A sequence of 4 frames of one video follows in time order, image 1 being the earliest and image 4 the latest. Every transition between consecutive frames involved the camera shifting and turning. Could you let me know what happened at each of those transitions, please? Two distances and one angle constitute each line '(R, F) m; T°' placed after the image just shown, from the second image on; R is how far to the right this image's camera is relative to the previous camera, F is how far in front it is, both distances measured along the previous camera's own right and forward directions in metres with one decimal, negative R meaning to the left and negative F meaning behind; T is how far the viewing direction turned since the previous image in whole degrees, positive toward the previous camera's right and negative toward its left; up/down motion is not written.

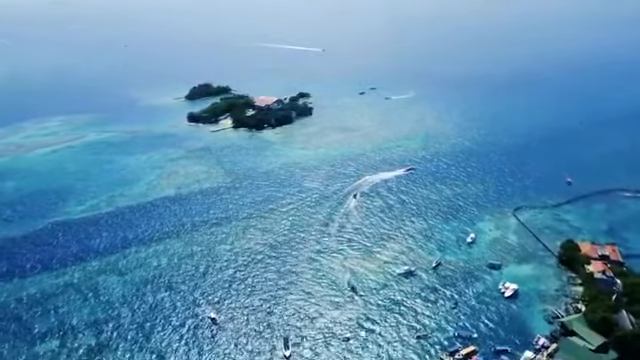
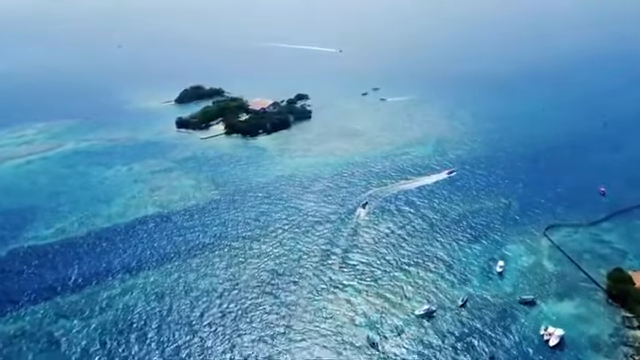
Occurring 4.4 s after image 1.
(-0.2, +8.1) m; 0°
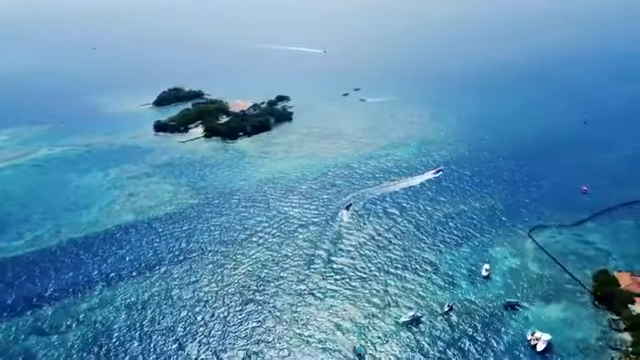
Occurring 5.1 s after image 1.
(+0.2, +1.1) m; +2°
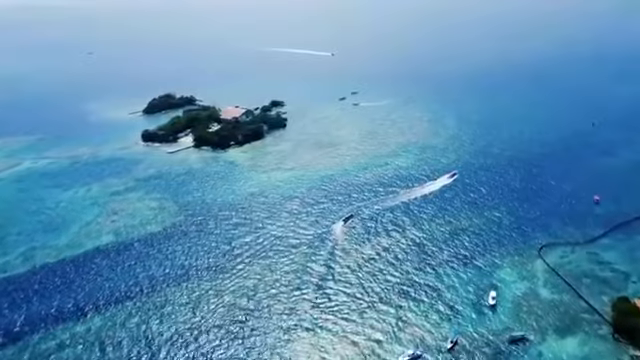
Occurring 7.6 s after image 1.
(+1.1, +4.0) m; 0°
